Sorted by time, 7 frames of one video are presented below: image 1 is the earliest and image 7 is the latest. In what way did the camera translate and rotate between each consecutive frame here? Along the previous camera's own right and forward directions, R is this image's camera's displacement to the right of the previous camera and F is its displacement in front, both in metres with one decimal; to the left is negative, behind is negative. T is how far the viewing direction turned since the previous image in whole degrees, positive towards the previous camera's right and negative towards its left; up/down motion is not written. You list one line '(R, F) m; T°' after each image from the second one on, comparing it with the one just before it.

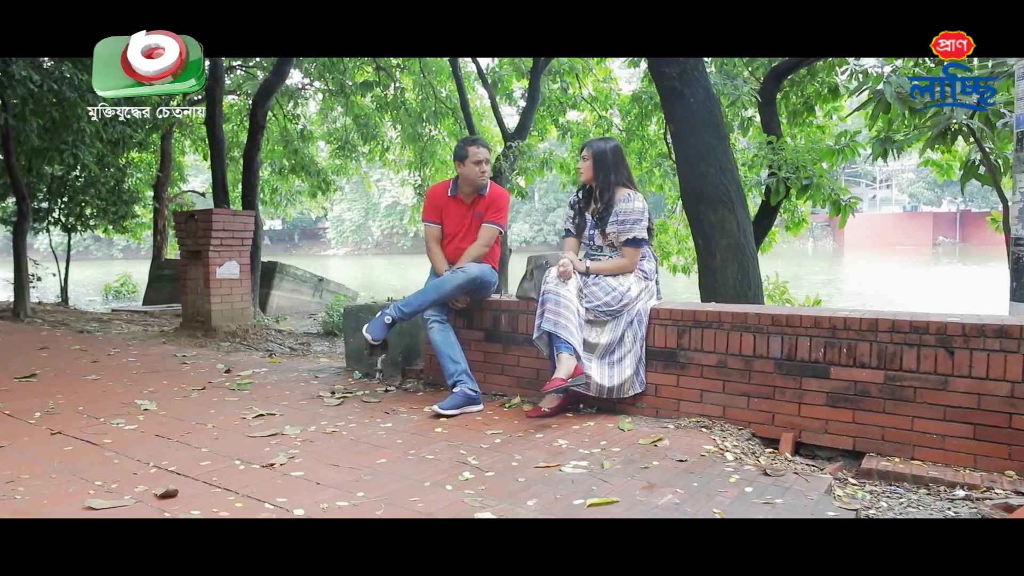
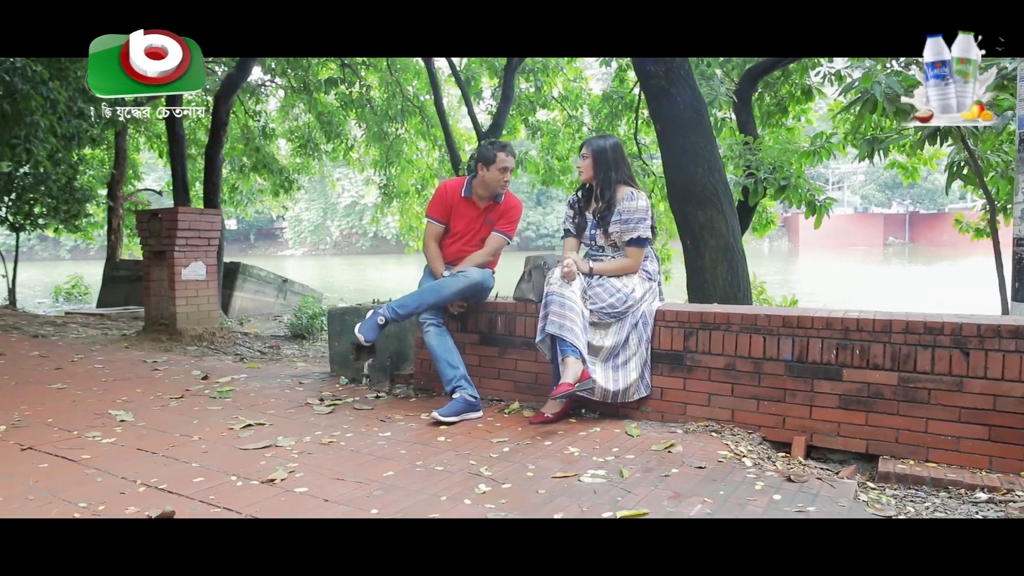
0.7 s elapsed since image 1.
(-0.2, +0.2) m; +3°
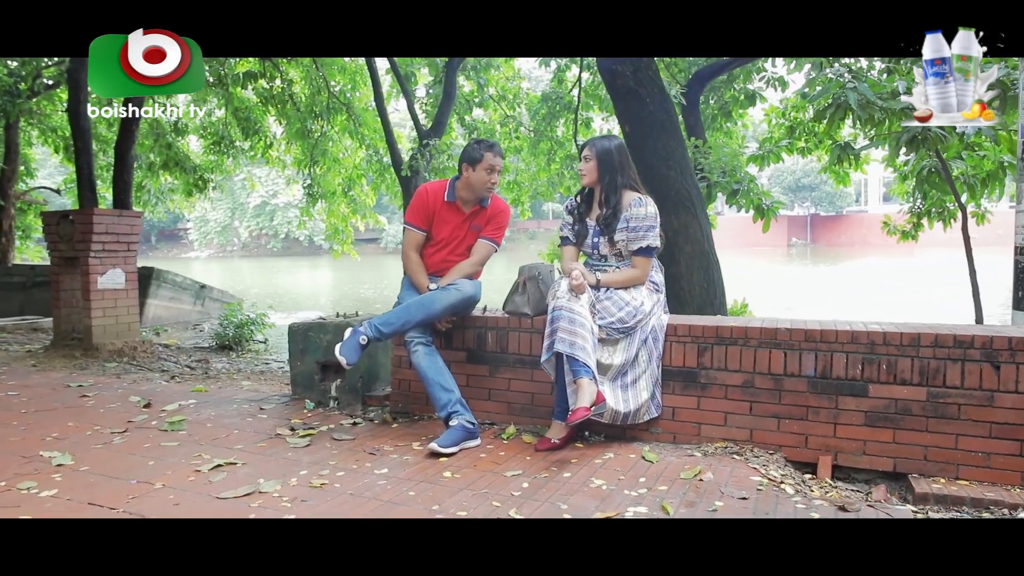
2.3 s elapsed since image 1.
(-0.4, +0.4) m; +7°
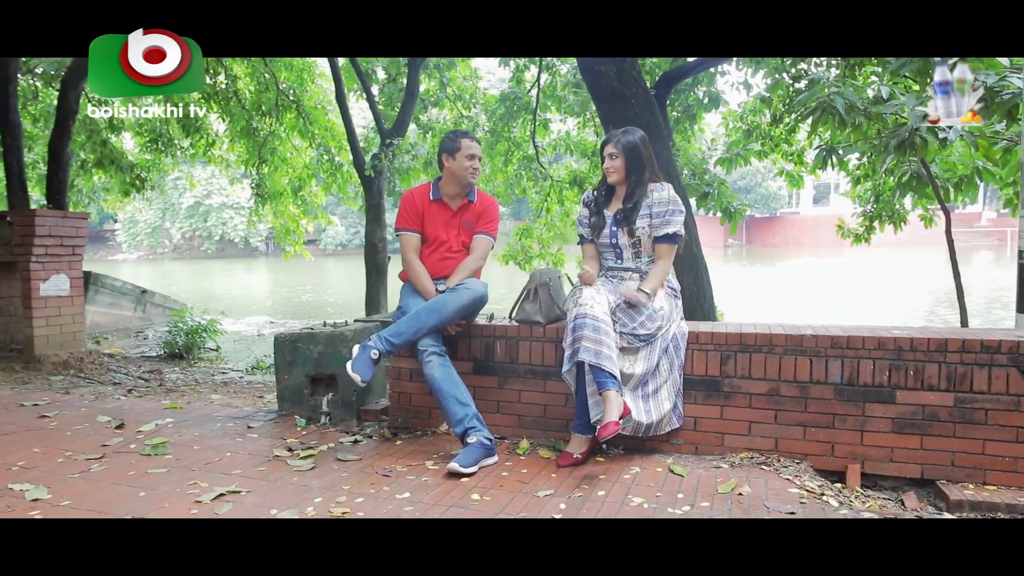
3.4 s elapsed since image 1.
(-0.4, +0.2) m; +5°
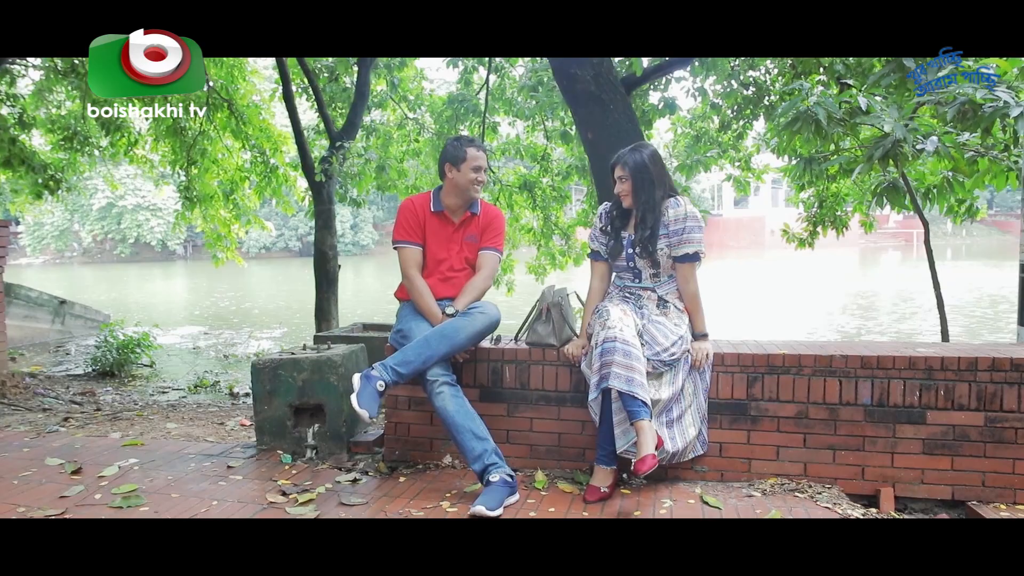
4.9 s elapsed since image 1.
(-0.4, +0.3) m; +6°
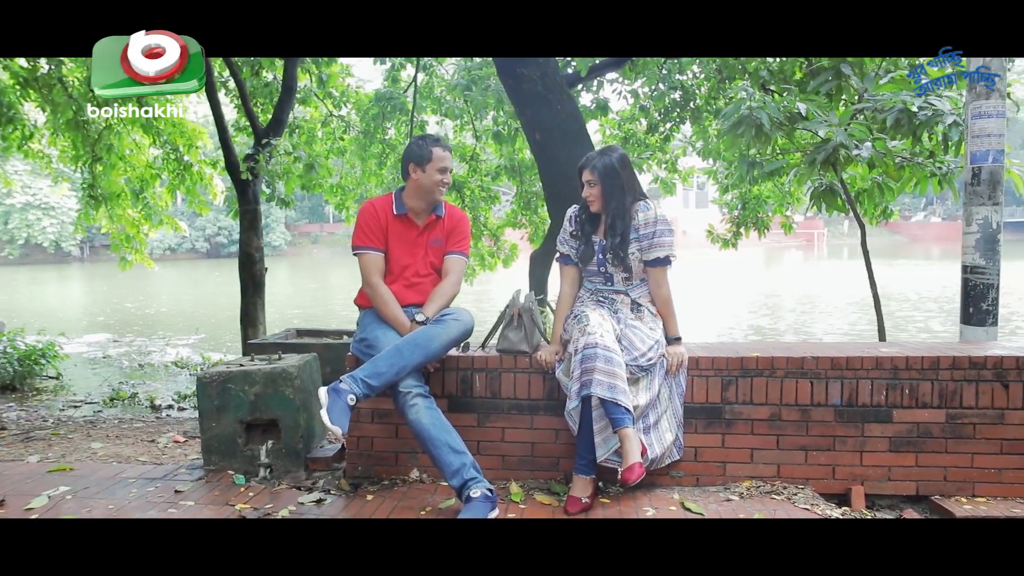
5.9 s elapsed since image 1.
(-0.3, +0.1) m; +7°
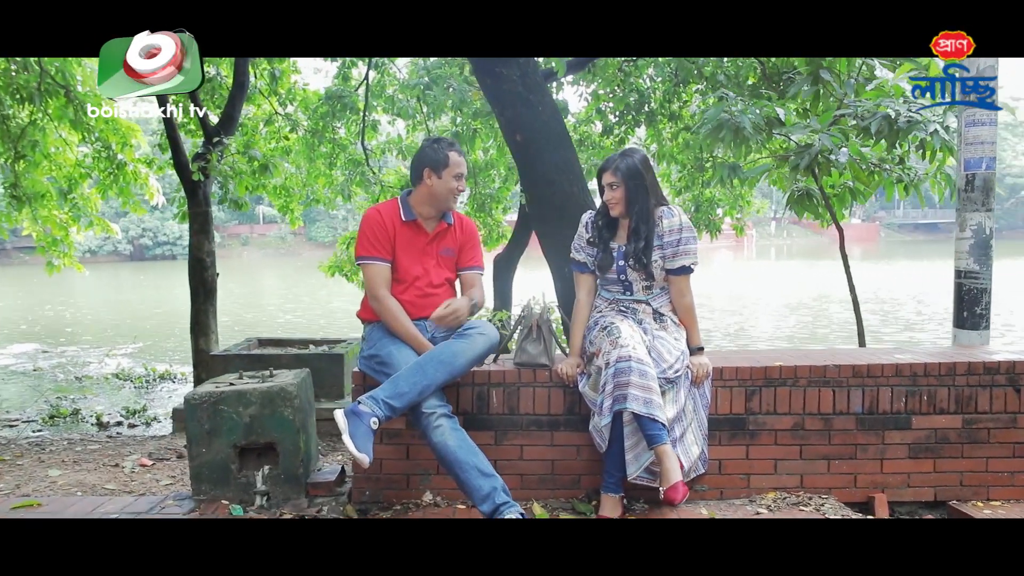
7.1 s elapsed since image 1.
(-0.4, +0.2) m; +5°
